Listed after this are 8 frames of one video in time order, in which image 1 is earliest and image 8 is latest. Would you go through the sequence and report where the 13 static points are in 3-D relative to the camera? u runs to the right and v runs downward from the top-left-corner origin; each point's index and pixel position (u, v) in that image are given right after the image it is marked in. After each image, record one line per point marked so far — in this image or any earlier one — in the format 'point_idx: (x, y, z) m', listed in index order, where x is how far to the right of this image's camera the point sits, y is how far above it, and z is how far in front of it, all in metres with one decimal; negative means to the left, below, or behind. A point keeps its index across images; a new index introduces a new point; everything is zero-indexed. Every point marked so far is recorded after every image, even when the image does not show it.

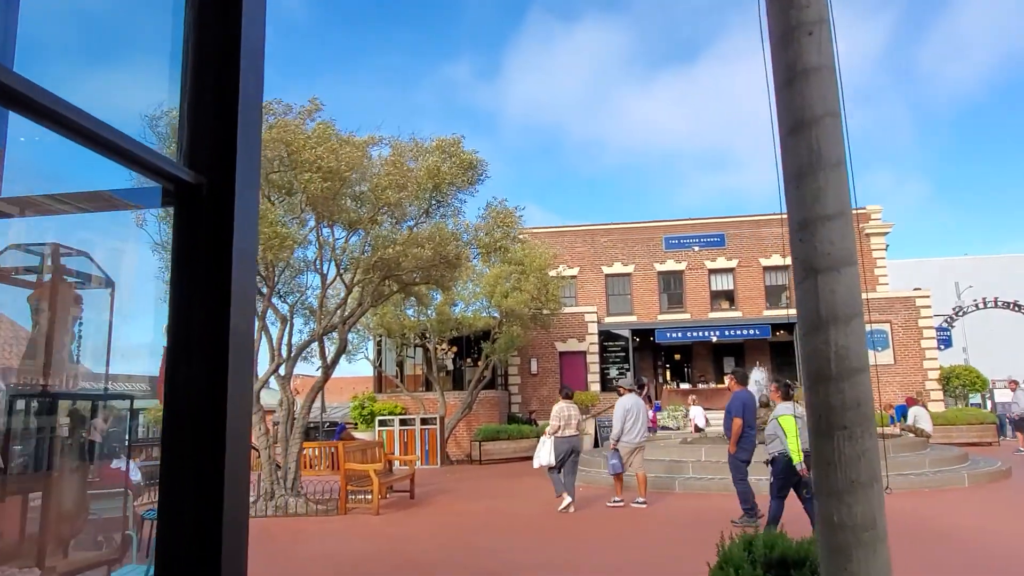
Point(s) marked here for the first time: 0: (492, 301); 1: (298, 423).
0: (-0.6, -0.3, +19.9) m
1: (-3.5, -2.2, +11.9) m
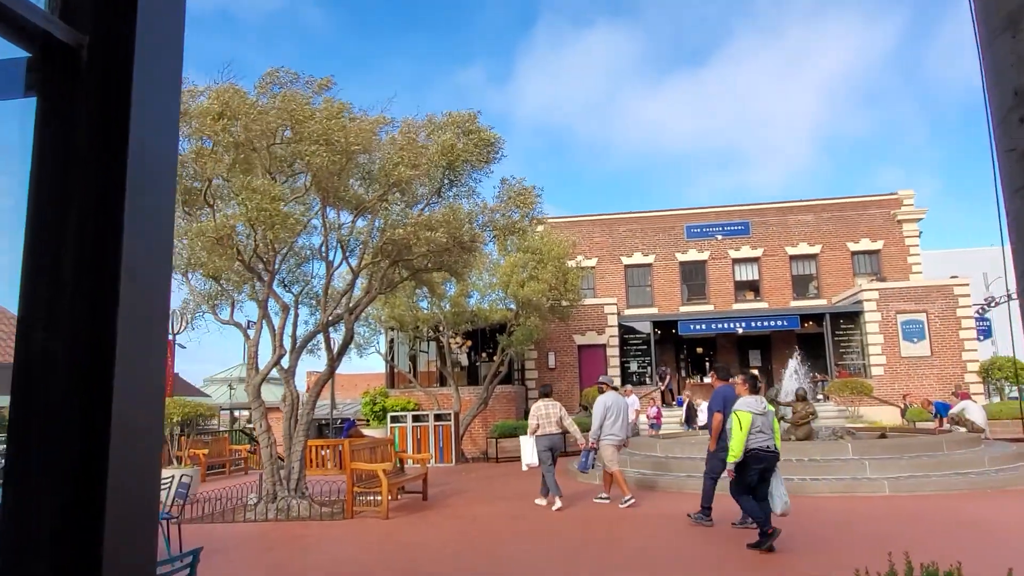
0: (-0.1, -0.1, +19.1) m
1: (-3.2, -2.0, +11.1) m
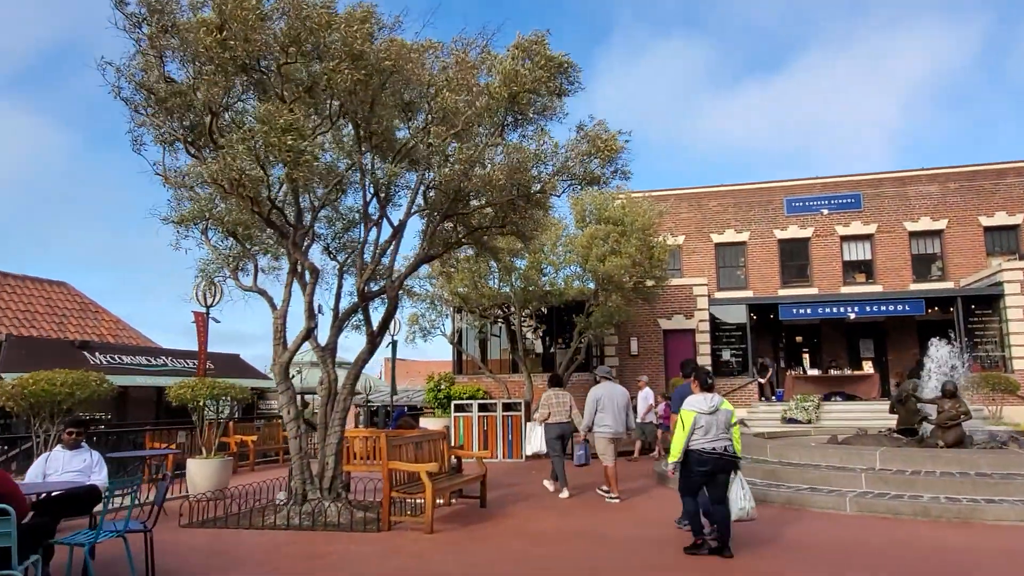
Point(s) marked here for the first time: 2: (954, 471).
0: (+1.7, +0.5, +16.9) m
1: (-2.2, -1.5, +9.3) m
2: (+5.3, -2.2, +8.8) m
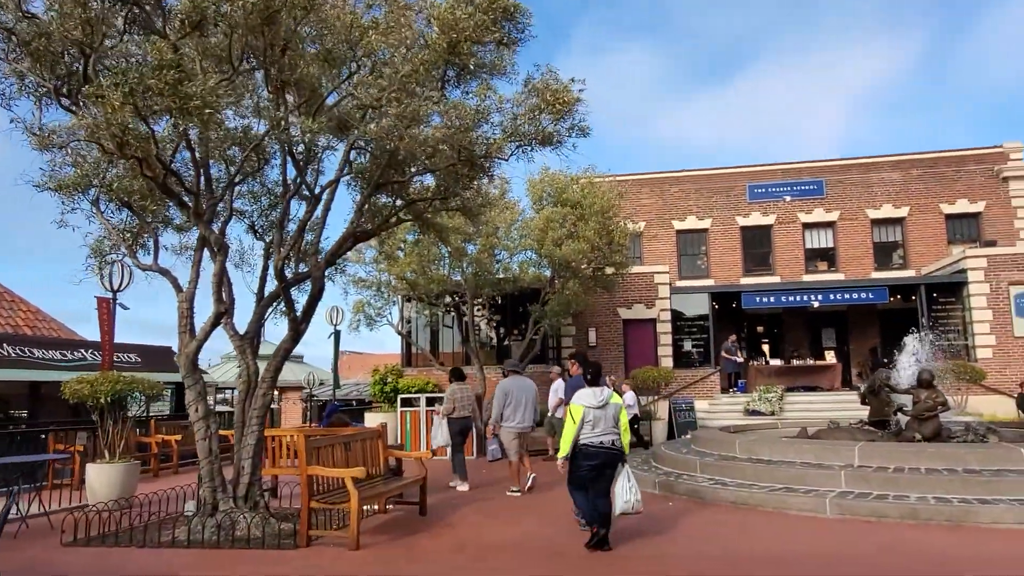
0: (+0.6, +0.8, +15.9) m
1: (-2.8, -1.2, +8.2) m
2: (+4.6, -1.9, +8.0) m
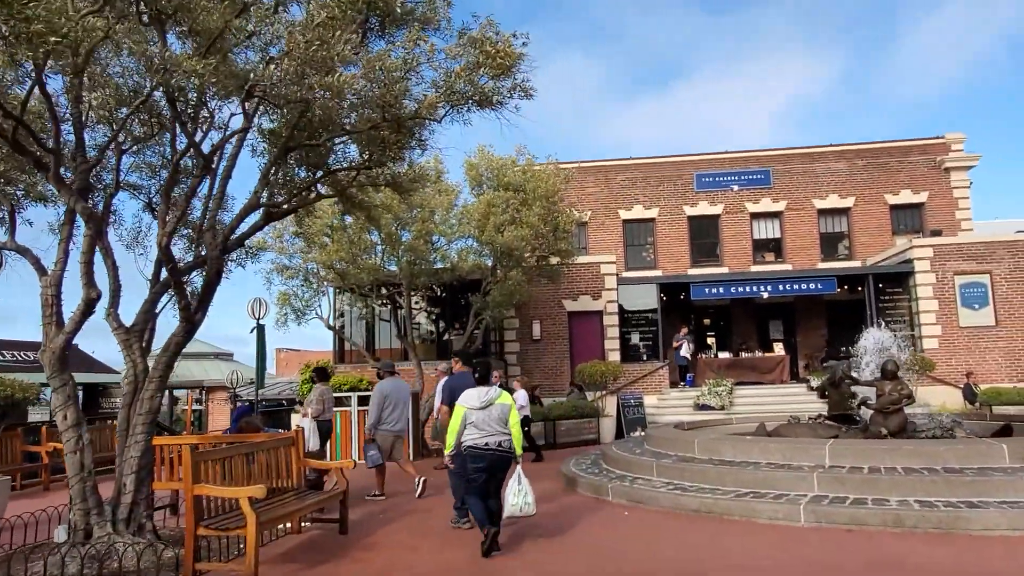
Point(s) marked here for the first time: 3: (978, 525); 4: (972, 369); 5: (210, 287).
0: (-0.6, +1.0, +14.9) m
1: (-3.5, -1.1, +6.9) m
2: (+4.0, -1.8, +7.3) m
3: (+3.9, -2.0, +6.1) m
4: (+11.2, -2.0, +17.9) m
5: (-2.8, 0.0, +6.8) m
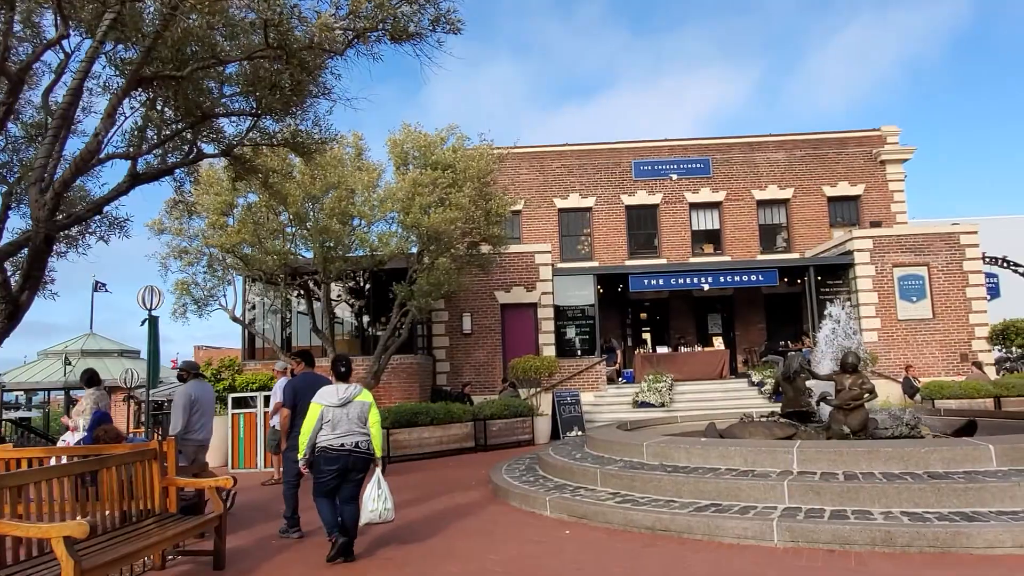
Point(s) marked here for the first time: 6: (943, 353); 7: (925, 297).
0: (-1.9, +1.2, +13.5) m
1: (-4.1, -0.9, +5.3) m
2: (+3.3, -1.6, +6.4) m
3: (+3.3, -1.8, +5.2) m
4: (+9.5, -1.8, +17.6) m
5: (-3.4, +0.2, +5.3) m
6: (+10.4, -1.6, +17.8) m
7: (+10.1, -0.2, +18.0) m
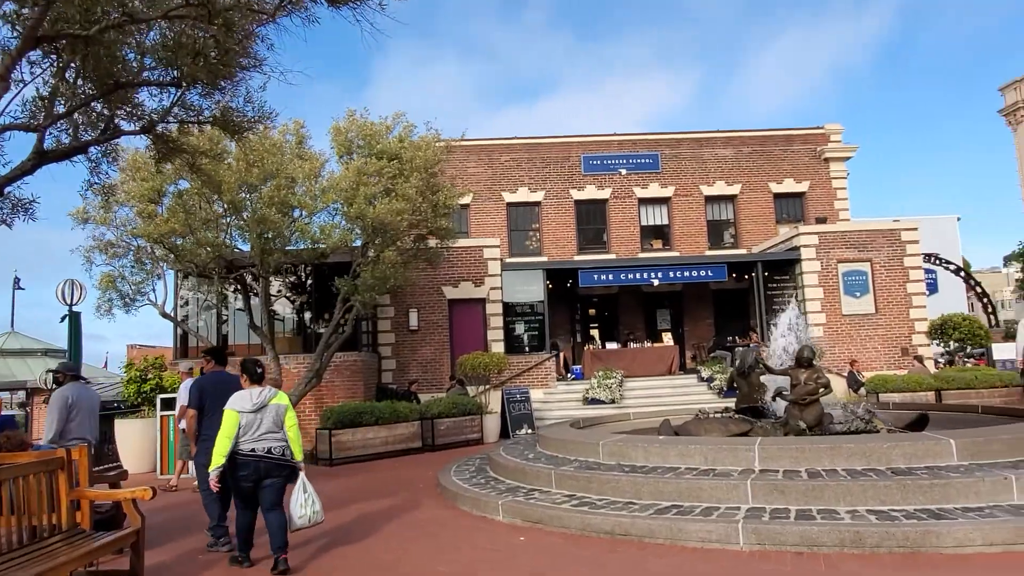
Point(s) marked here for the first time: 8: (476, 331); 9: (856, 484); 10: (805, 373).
0: (-2.8, +1.3, +12.9) m
1: (-4.4, -0.8, +4.6) m
2: (+2.9, -1.5, +6.2) m
3: (+3.0, -1.7, +5.0) m
4: (+8.3, -1.7, +17.9) m
5: (-3.7, +0.3, +4.6) m
6: (+9.2, -1.5, +18.1) m
7: (+8.9, -0.1, +18.3) m
8: (-0.9, -1.0, +18.0) m
9: (+2.6, -1.5, +5.7) m
10: (+3.5, -1.0, +8.7) m
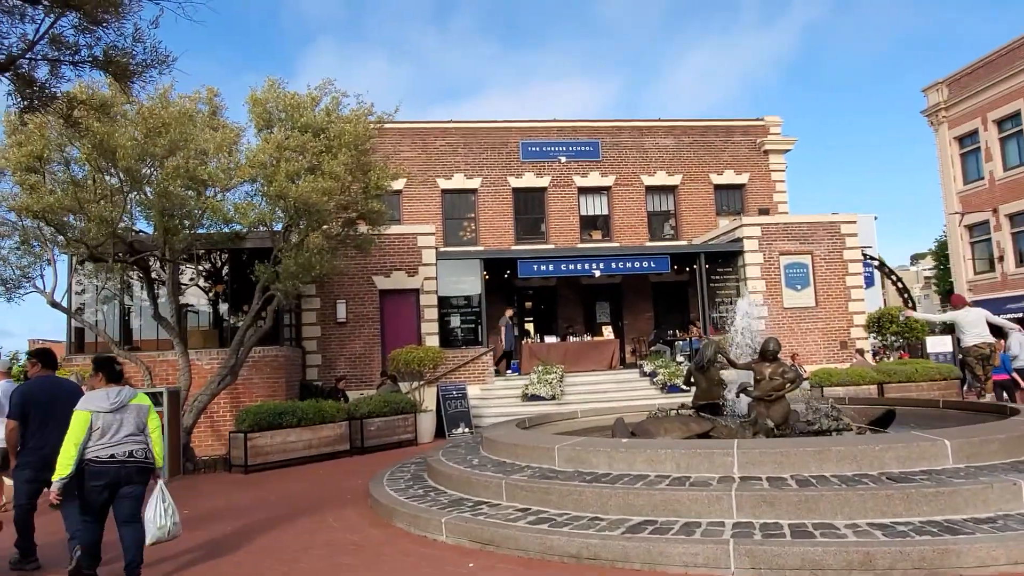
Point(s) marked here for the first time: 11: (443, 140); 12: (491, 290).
0: (-3.8, +1.5, +11.7) m
1: (-4.6, -0.6, +3.2) m
2: (+2.5, -1.4, +5.6) m
3: (+2.7, -1.6, +4.4) m
4: (+6.8, -1.5, +17.7) m
5: (-3.9, +0.5, +3.3) m
6: (+7.6, -1.3, +17.9) m
7: (+7.3, +0.1, +18.1) m
8: (-2.4, -0.8, +16.9) m
9: (+2.3, -1.4, +5.0) m
10: (+2.9, -0.9, +8.1) m
11: (-1.8, +4.0, +19.9) m
12: (-0.5, -0.1, +19.4) m
